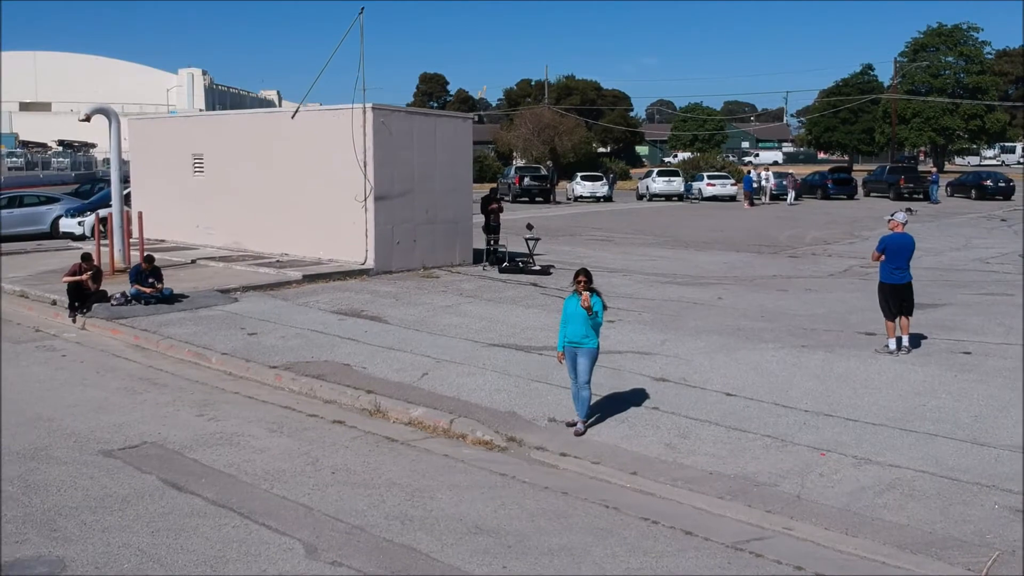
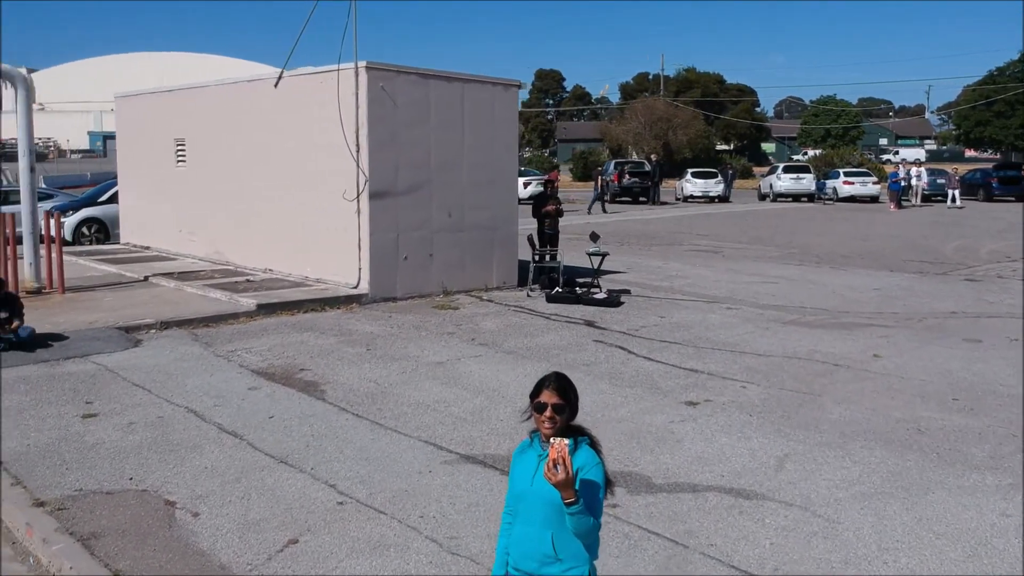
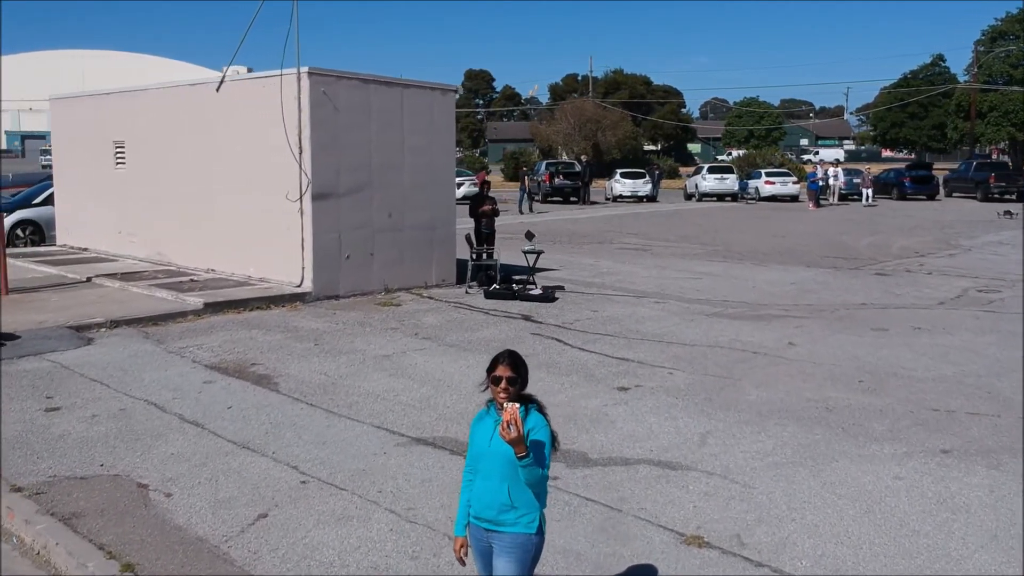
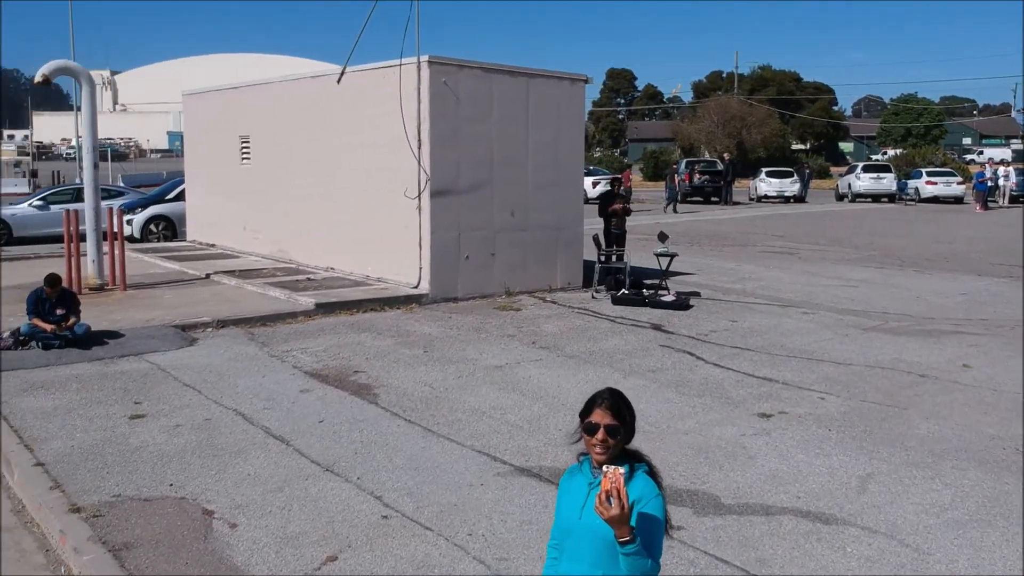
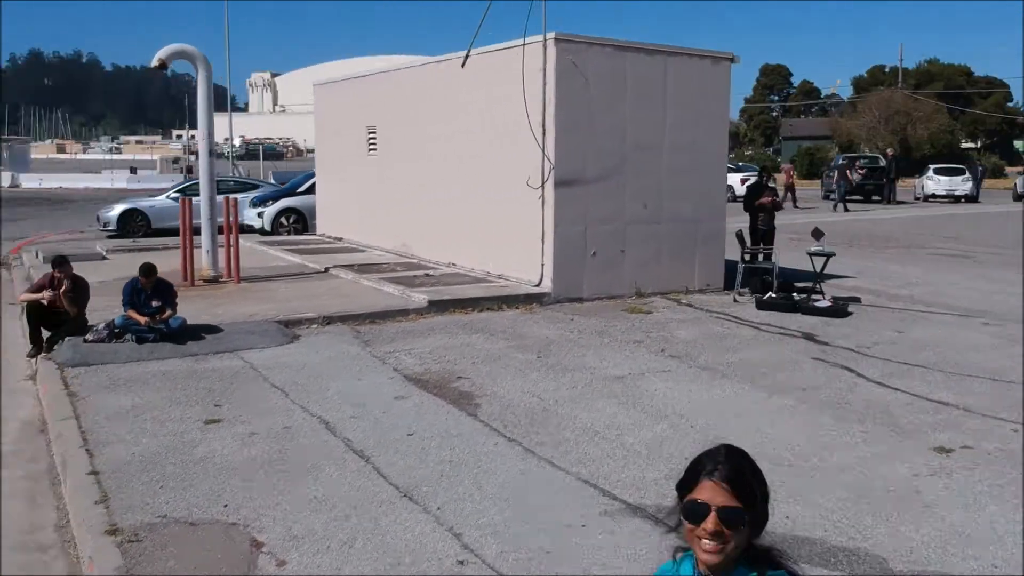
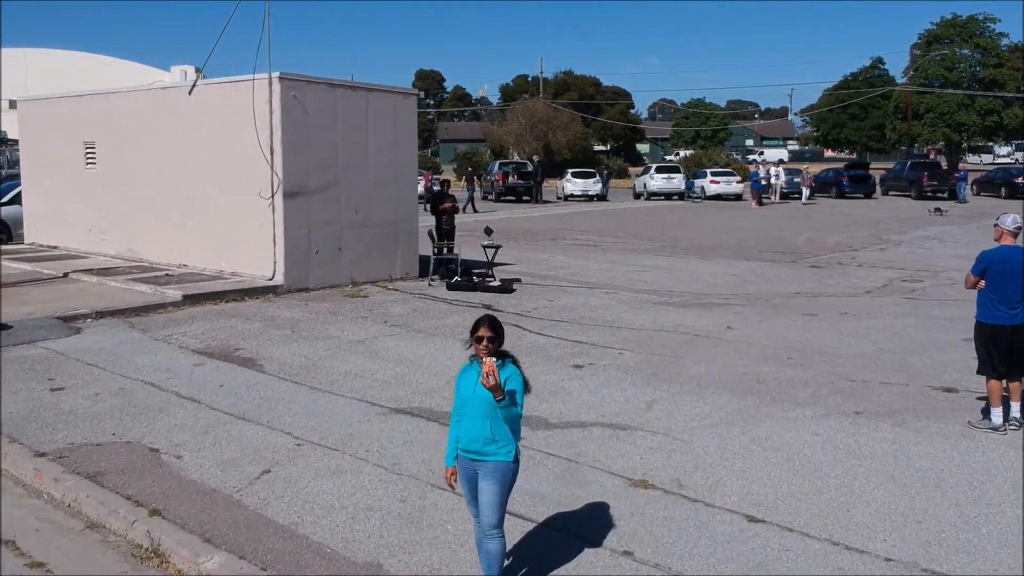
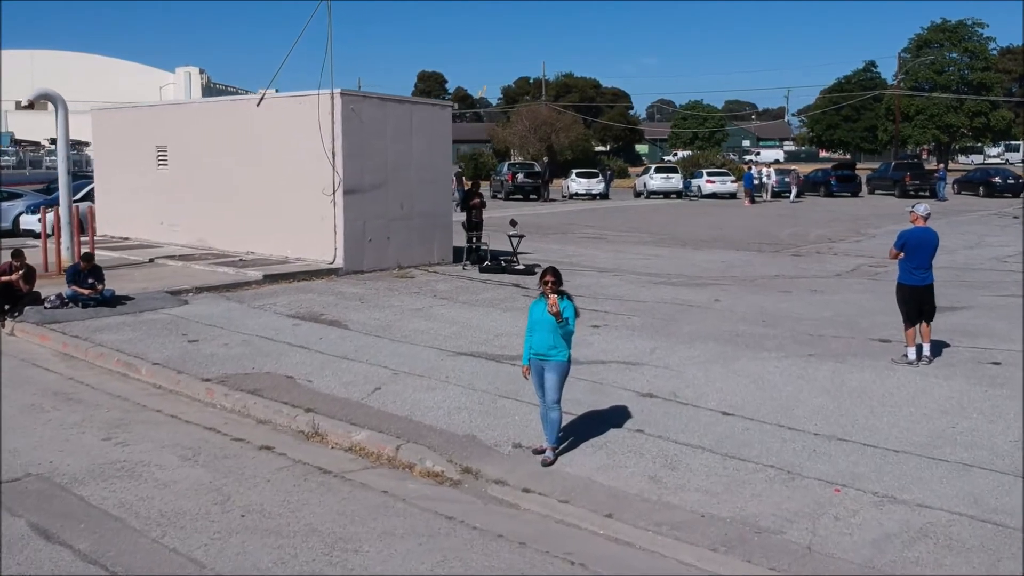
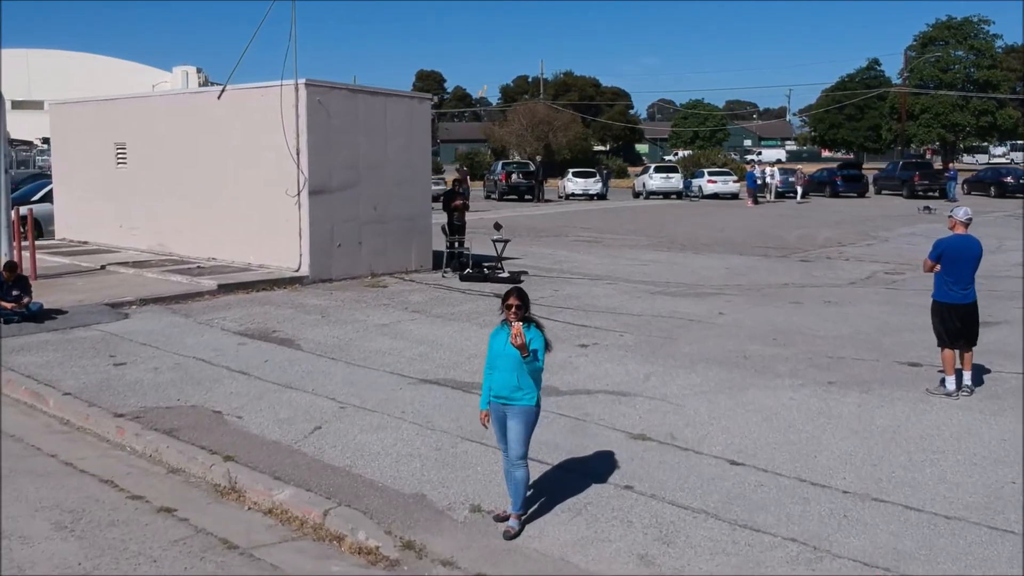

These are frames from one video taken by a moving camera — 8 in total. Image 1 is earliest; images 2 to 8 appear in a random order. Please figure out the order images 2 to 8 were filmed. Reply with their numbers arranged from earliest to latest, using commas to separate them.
7, 8, 6, 3, 2, 4, 5
